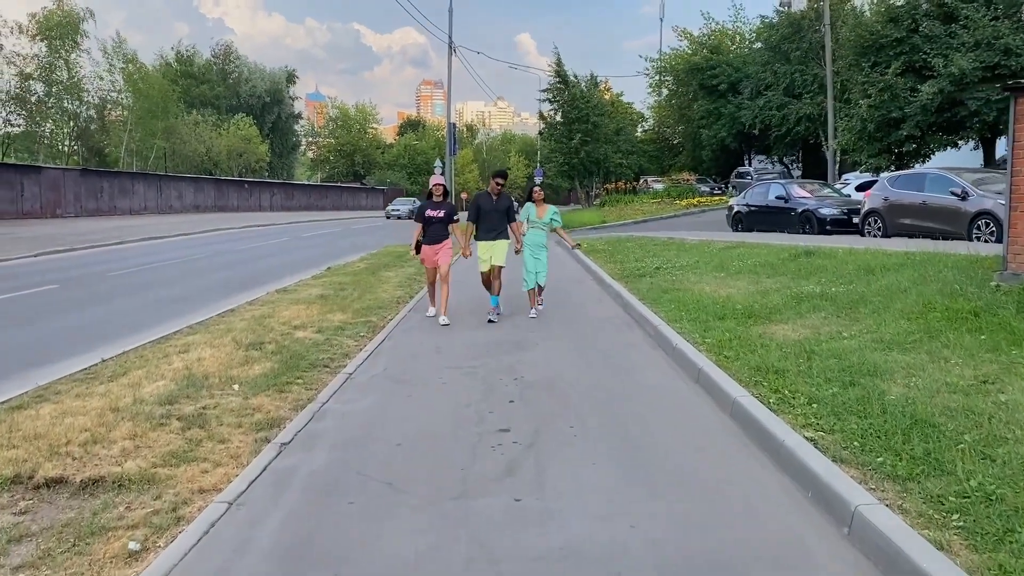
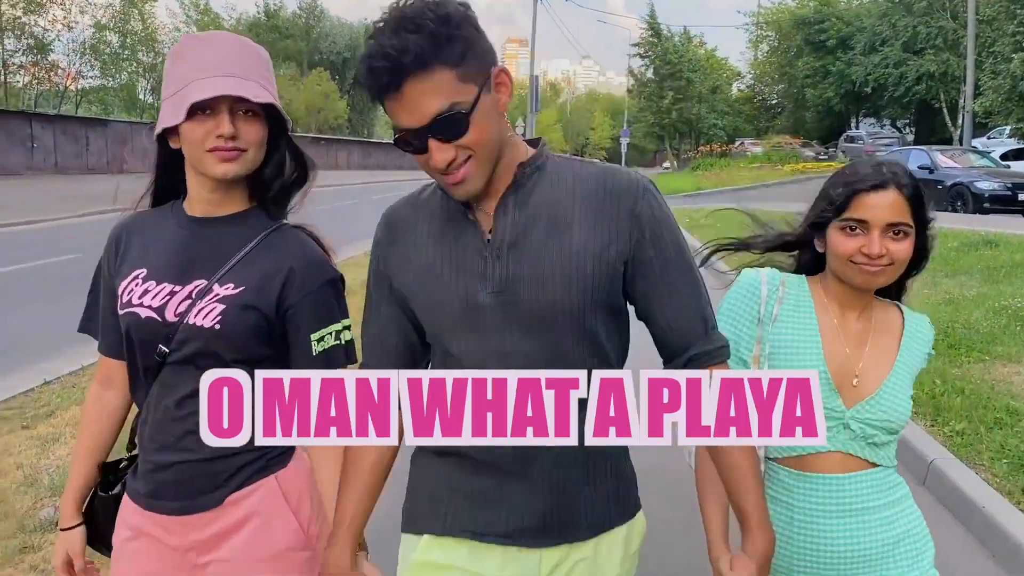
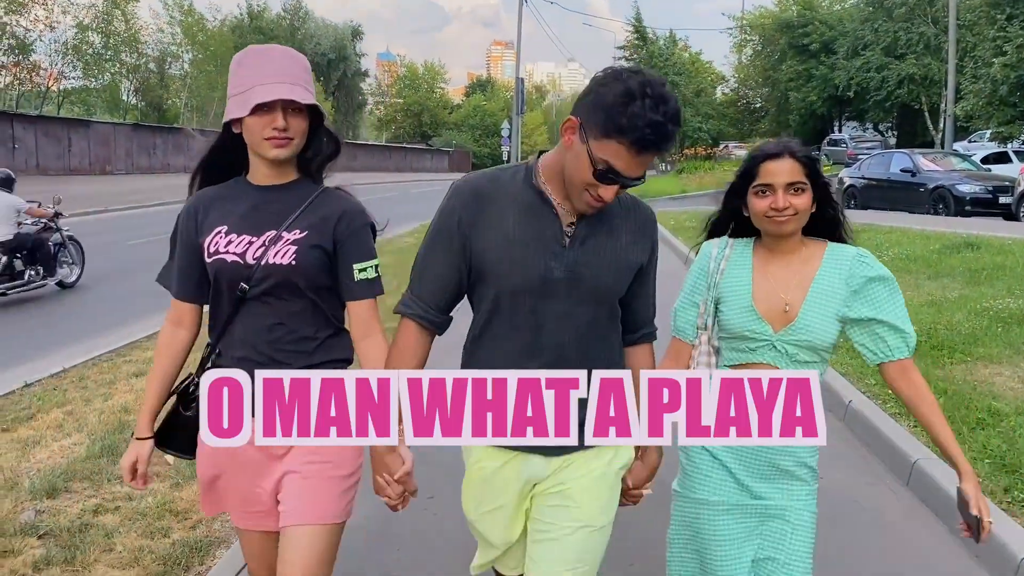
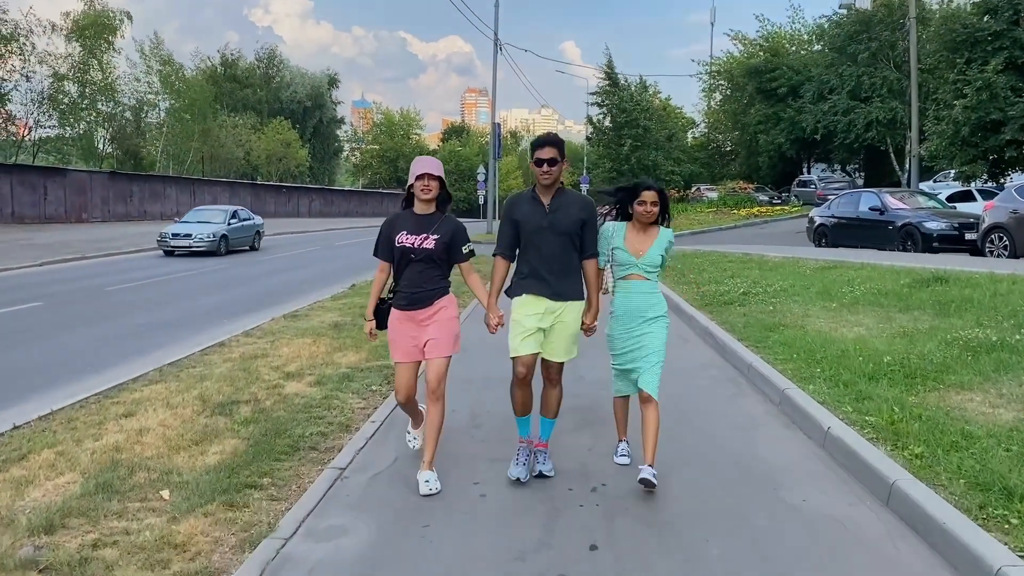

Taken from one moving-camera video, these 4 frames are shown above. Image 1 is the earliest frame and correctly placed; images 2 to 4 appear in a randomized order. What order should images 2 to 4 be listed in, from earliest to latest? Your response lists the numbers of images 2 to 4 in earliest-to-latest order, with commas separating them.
4, 3, 2
